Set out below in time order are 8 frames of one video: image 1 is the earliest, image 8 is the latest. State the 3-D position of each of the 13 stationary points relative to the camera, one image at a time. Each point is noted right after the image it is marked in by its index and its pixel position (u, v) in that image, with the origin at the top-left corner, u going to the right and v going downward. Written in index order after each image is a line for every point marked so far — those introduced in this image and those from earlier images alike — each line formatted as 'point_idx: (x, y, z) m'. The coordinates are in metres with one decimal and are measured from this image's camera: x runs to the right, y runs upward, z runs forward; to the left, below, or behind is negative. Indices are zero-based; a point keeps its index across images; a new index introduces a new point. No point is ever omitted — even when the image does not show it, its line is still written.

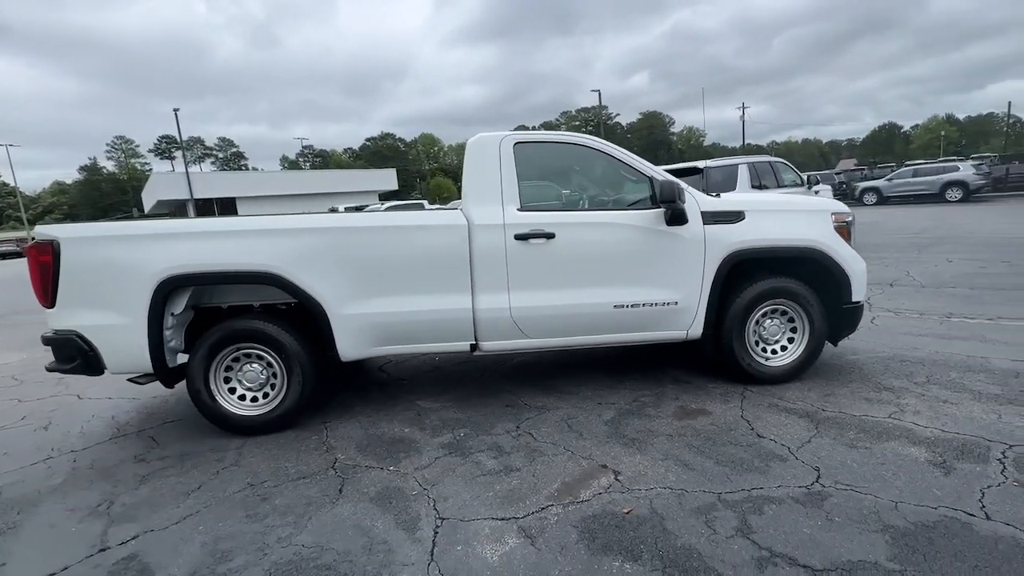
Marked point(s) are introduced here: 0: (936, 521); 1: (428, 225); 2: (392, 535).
0: (+2.2, -1.2, +2.4) m
1: (-0.7, +0.5, +3.9) m
2: (-0.6, -1.4, +2.6) m
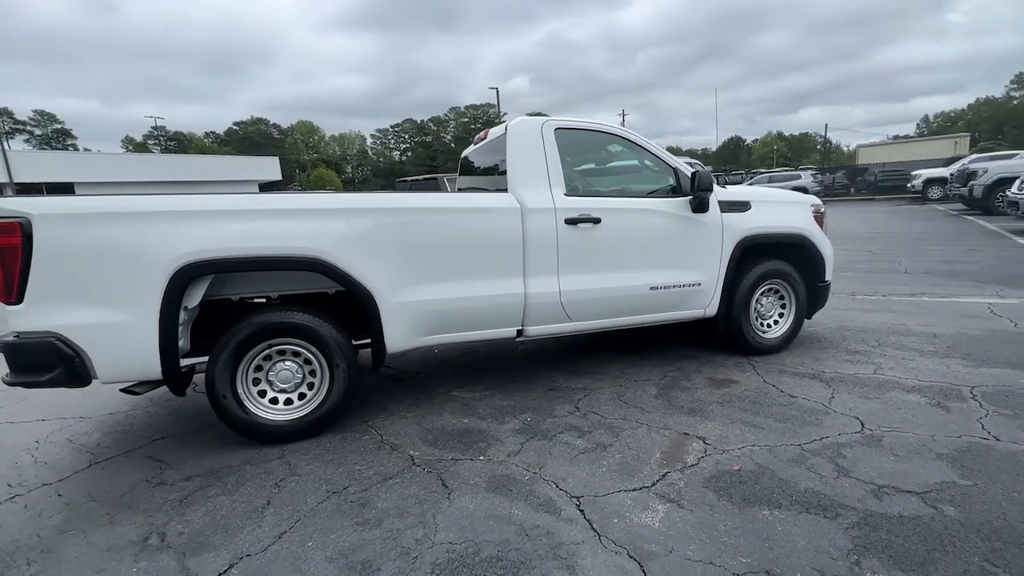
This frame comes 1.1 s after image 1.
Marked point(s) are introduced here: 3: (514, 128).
0: (+3.0, -1.0, +3.0) m
1: (-0.2, +0.6, +3.8) m
2: (+0.2, -1.2, +2.5) m
3: (0.0, +1.4, +4.1) m
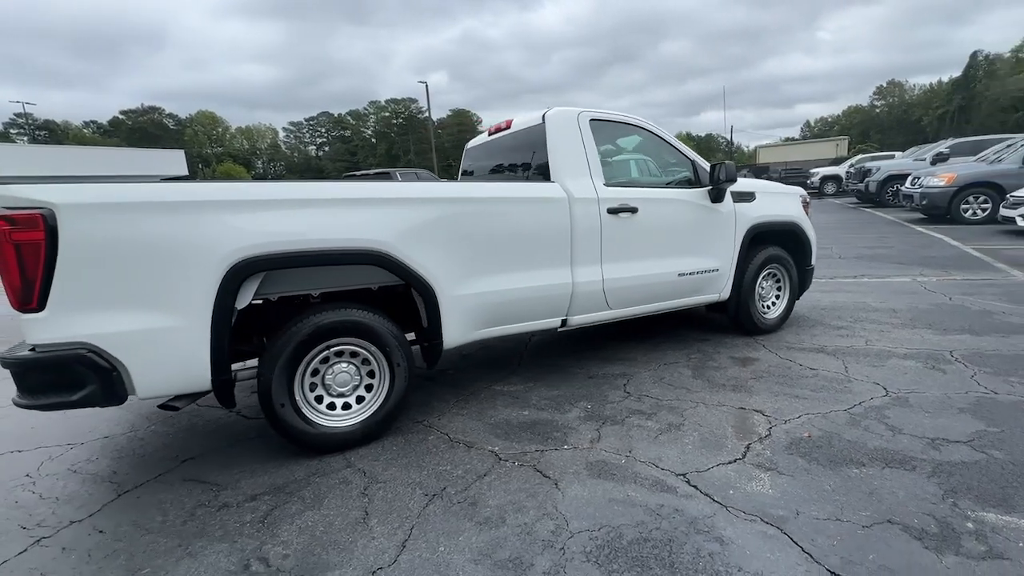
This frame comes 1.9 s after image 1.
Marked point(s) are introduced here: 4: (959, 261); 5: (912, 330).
0: (+3.5, -0.8, +3.5) m
1: (+0.2, +0.7, +3.7) m
2: (+0.8, -1.1, +2.6) m
3: (+0.4, +1.5, +4.1) m
4: (+8.5, +0.5, +8.9) m
5: (+4.5, -0.5, +5.2) m
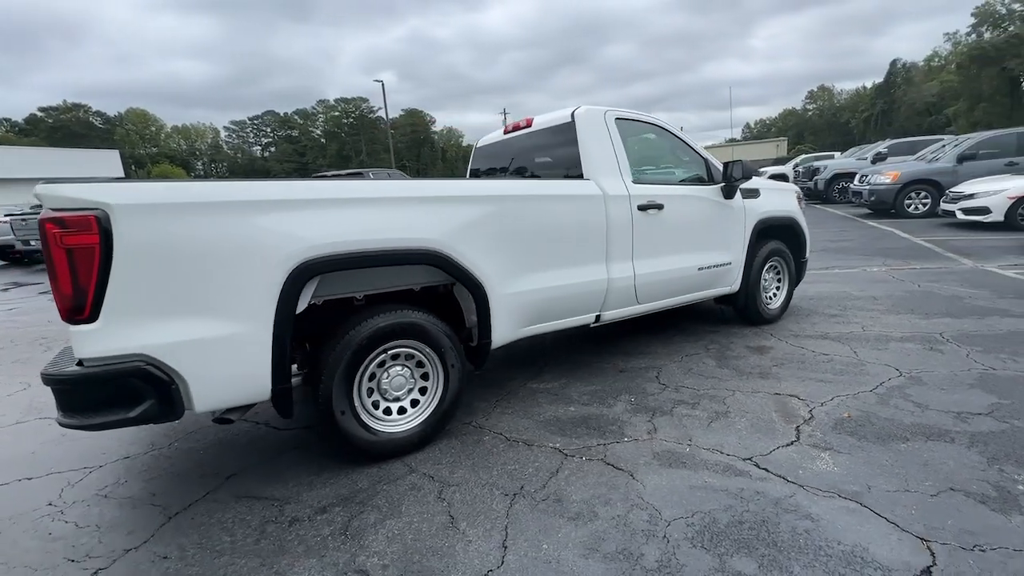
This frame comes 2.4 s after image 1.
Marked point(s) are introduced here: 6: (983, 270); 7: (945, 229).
0: (+3.9, -0.7, +3.9) m
1: (+0.5, +0.7, +3.8) m
2: (+1.3, -1.1, +2.7) m
3: (+0.6, +1.5, +4.1) m
4: (+8.3, +0.8, +9.7) m
5: (+4.6, -0.3, +5.7) m
6: (+7.9, +0.3, +7.8) m
7: (+10.5, +1.4, +11.4) m
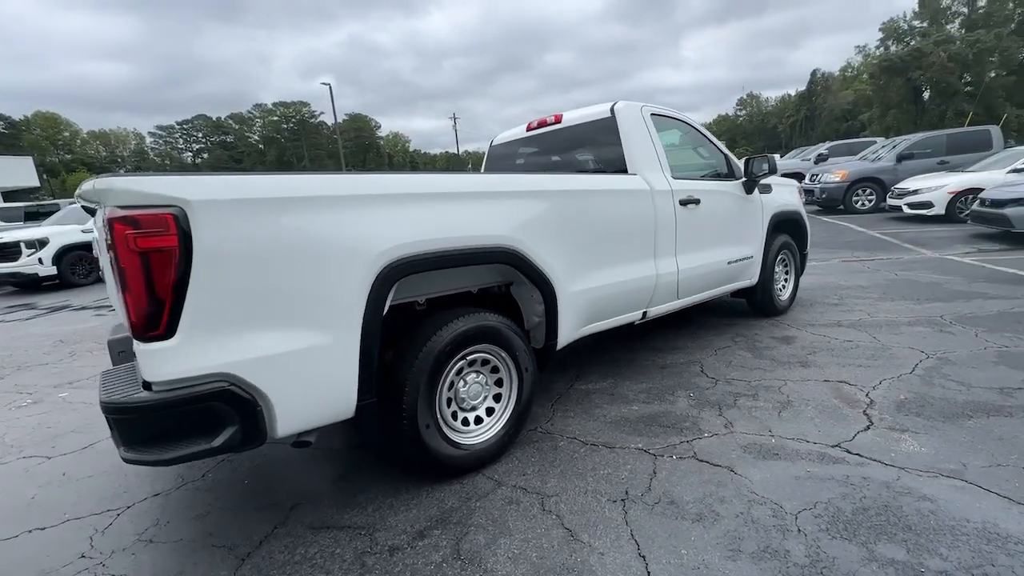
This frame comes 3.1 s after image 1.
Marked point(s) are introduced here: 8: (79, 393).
0: (+4.3, -0.6, +4.1) m
1: (+0.9, +0.8, +3.7) m
2: (+1.9, -1.0, +2.7) m
3: (+1.0, +1.5, +4.1) m
4: (+8.0, +1.0, +10.4) m
5: (+4.9, -0.2, +6.0) m
6: (+7.8, +0.5, +8.5) m
7: (+10.0, +1.7, +12.3) m
8: (-4.6, -1.1, +5.0) m
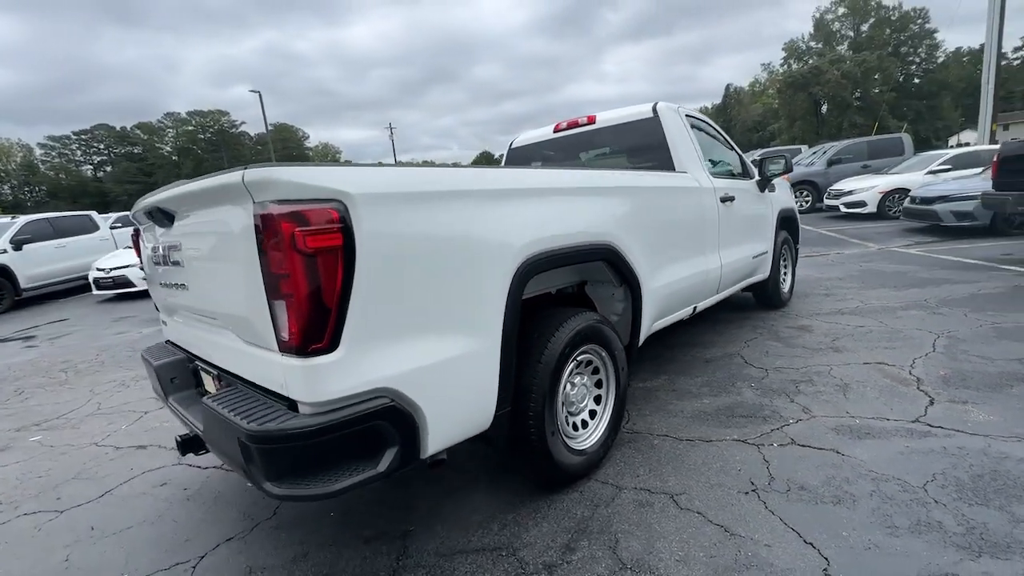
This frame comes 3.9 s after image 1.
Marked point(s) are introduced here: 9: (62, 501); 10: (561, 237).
0: (+4.7, -0.4, +4.6) m
1: (+1.4, +0.8, +3.8) m
2: (+2.5, -0.9, +2.8) m
3: (+1.3, +1.6, +4.2) m
4: (+7.6, +1.2, +11.3) m
5: (+5.0, 0.0, +6.5) m
6: (+7.6, +0.8, +9.4) m
7: (+9.2, +1.9, +13.5) m
8: (-4.2, -1.4, +4.3) m
9: (-3.0, -1.4, +3.2) m
10: (+0.2, +0.3, +2.5) m
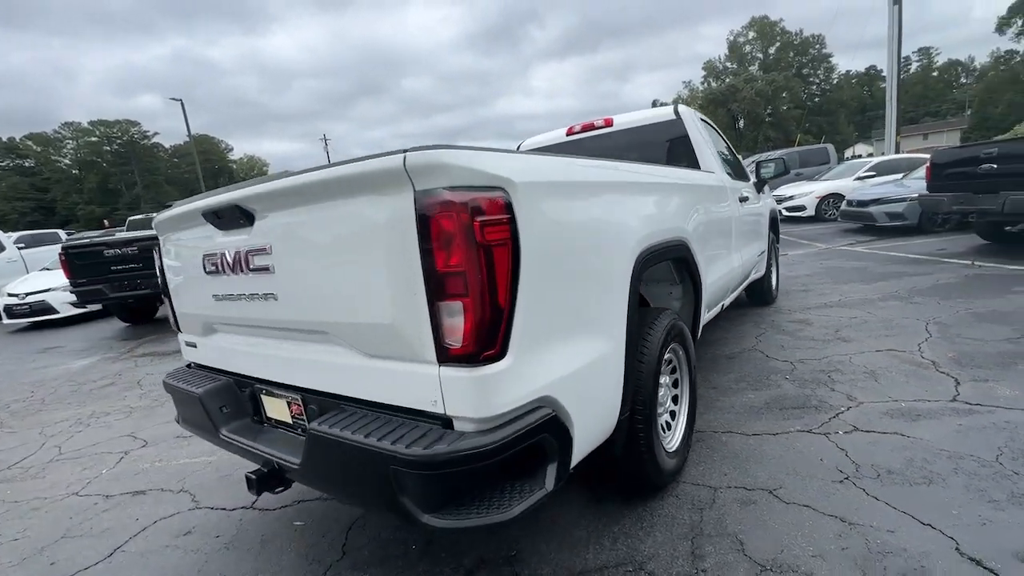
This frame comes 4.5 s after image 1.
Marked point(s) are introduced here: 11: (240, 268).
0: (+4.9, -0.3, +5.1) m
1: (+1.7, +0.8, +3.8) m
2: (+3.0, -0.8, +3.0) m
3: (+1.6, +1.6, +4.2) m
4: (+6.8, +1.2, +12.1) m
5: (+5.0, +0.1, +7.0) m
6: (+7.1, +0.9, +10.2) m
7: (+8.2, +2.0, +14.5) m
8: (-3.8, -1.5, +3.6) m
9: (-2.5, -1.6, +2.6) m
10: (+0.7, +0.3, +2.4) m
11: (-1.1, +0.1, +2.0) m
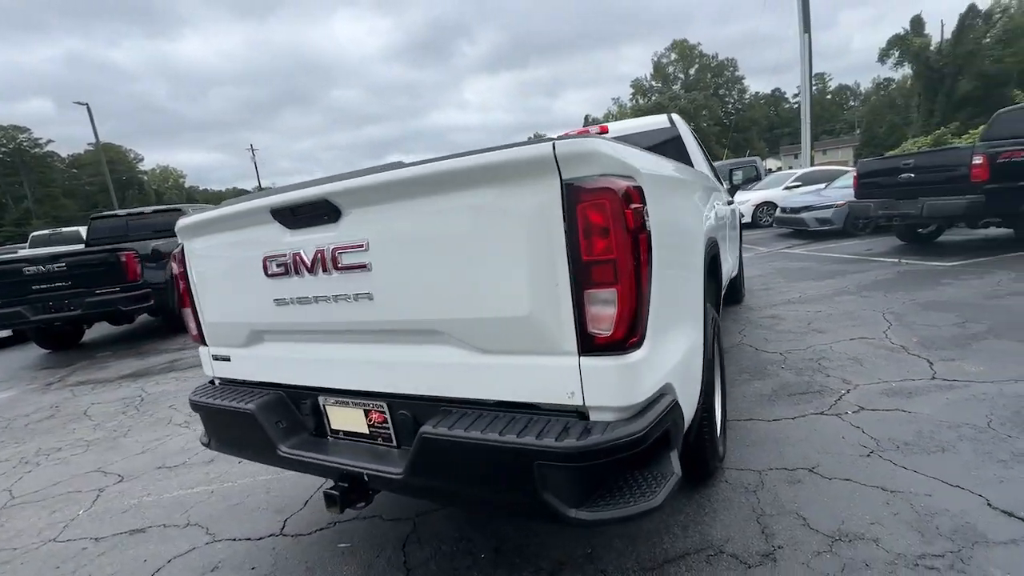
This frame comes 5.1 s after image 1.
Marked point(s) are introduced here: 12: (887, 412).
0: (+4.9, -0.2, +5.7) m
1: (+1.8, +0.8, +4.1) m
2: (+3.3, -0.8, +3.4) m
3: (+1.6, +1.6, +4.5) m
4: (+5.8, +1.2, +13.0) m
5: (+4.7, +0.1, +7.7) m
6: (+6.4, +0.9, +11.1) m
7: (+6.8, +1.9, +15.5) m
8: (-3.6, -1.7, +3.1) m
9: (-2.2, -1.6, +2.3) m
10: (+1.0, +0.3, +2.5) m
11: (-0.7, +0.1, +1.8) m
12: (+2.6, -0.9, +3.2) m
